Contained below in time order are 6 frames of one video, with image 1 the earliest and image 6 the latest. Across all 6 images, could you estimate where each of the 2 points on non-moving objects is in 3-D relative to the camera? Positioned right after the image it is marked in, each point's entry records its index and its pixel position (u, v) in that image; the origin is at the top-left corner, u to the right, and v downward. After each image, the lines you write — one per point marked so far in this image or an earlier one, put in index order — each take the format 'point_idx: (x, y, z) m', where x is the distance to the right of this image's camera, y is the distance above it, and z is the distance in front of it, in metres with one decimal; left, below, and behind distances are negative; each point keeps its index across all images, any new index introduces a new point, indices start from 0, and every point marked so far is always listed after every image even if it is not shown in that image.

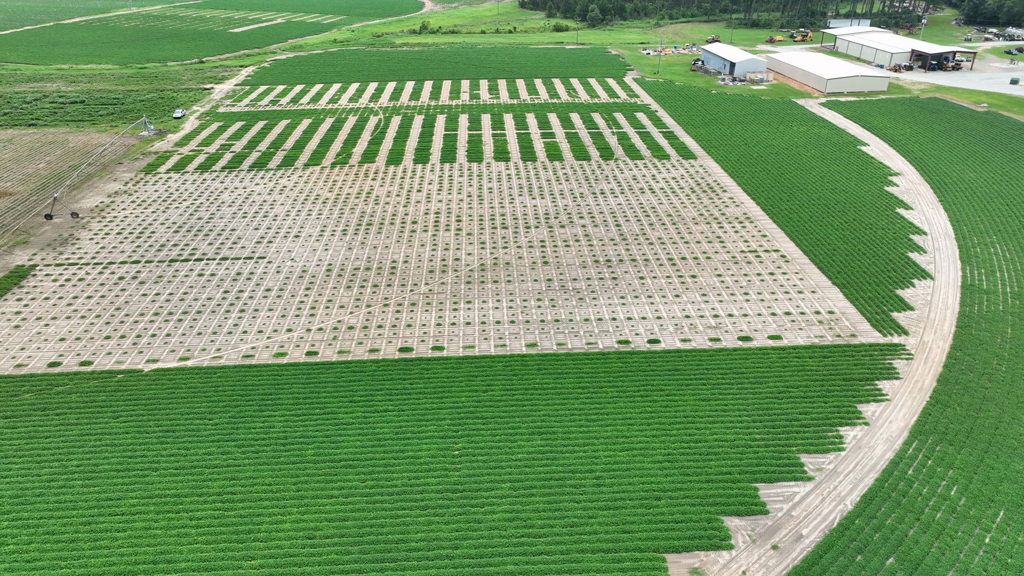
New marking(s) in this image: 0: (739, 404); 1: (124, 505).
0: (+6.1, -3.1, +19.2) m
1: (-8.8, -4.9, +16.2) m
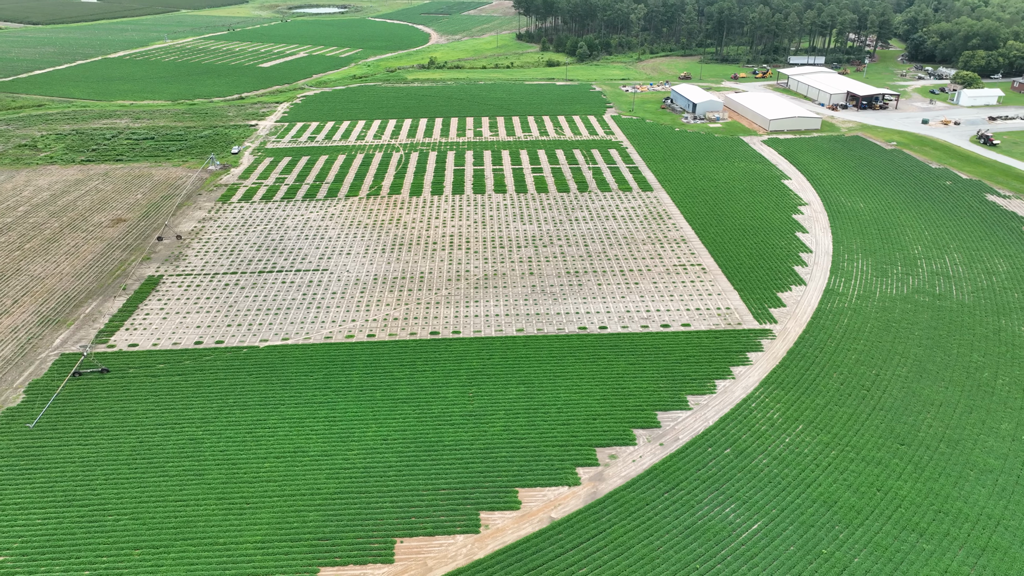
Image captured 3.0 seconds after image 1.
0: (+5.9, -3.3, +29.5) m
1: (-9.1, -5.0, +26.5) m
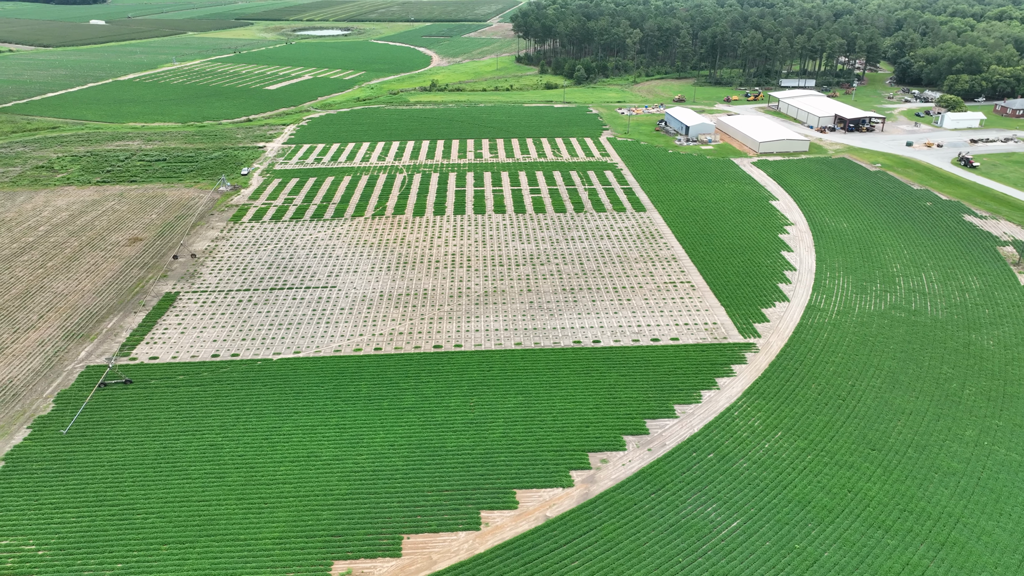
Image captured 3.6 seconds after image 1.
0: (+5.8, -4.0, +31.4) m
1: (-9.1, -5.6, +28.4) m
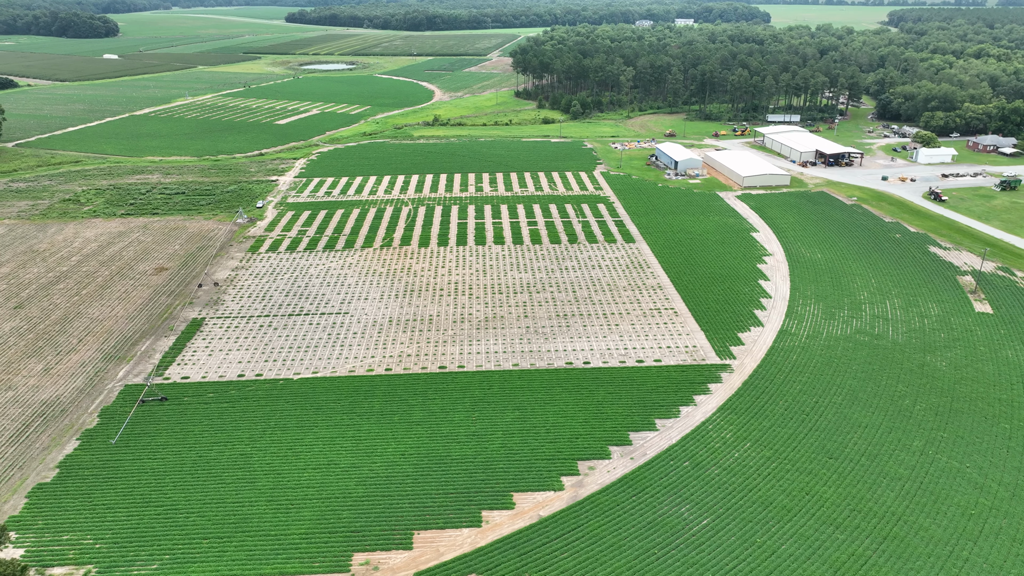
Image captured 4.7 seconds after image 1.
0: (+5.7, -5.3, +34.8) m
1: (-9.2, -6.8, +31.7) m
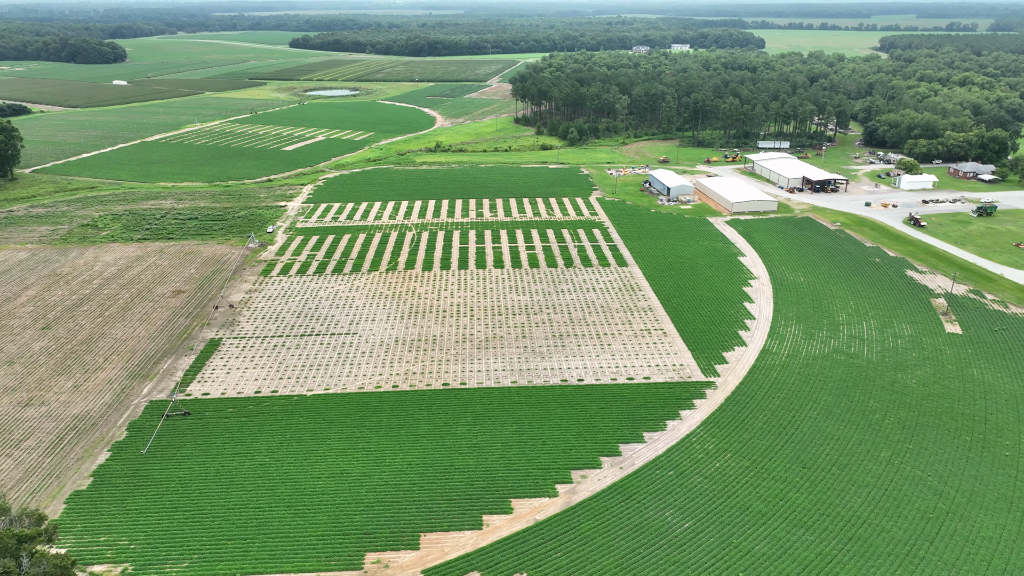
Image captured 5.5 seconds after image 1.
0: (+5.6, -6.4, +37.4) m
1: (-9.3, -7.9, +34.3) m
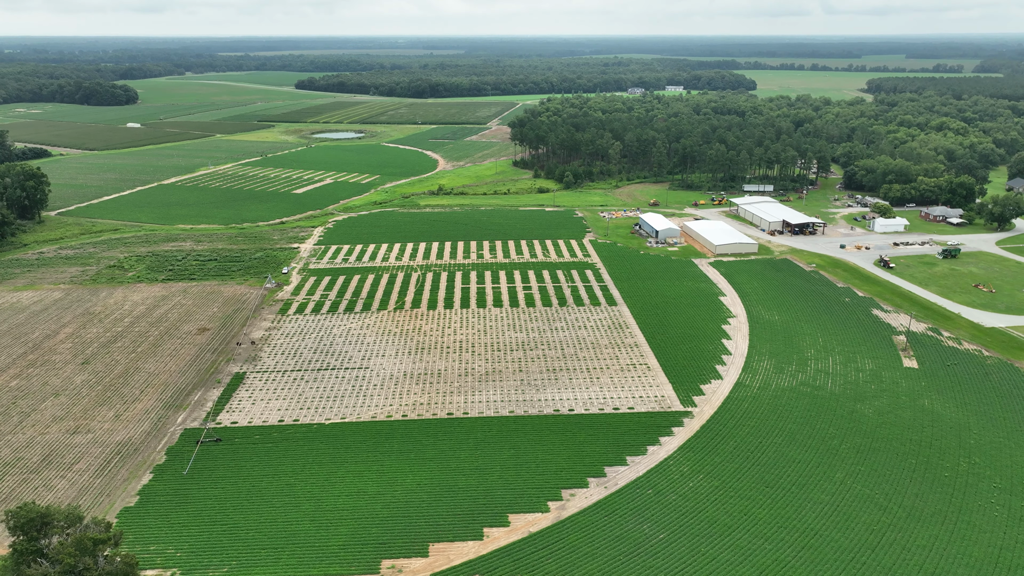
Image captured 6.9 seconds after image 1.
0: (+5.5, -8.8, +41.8) m
1: (-9.4, -10.1, +38.6) m
